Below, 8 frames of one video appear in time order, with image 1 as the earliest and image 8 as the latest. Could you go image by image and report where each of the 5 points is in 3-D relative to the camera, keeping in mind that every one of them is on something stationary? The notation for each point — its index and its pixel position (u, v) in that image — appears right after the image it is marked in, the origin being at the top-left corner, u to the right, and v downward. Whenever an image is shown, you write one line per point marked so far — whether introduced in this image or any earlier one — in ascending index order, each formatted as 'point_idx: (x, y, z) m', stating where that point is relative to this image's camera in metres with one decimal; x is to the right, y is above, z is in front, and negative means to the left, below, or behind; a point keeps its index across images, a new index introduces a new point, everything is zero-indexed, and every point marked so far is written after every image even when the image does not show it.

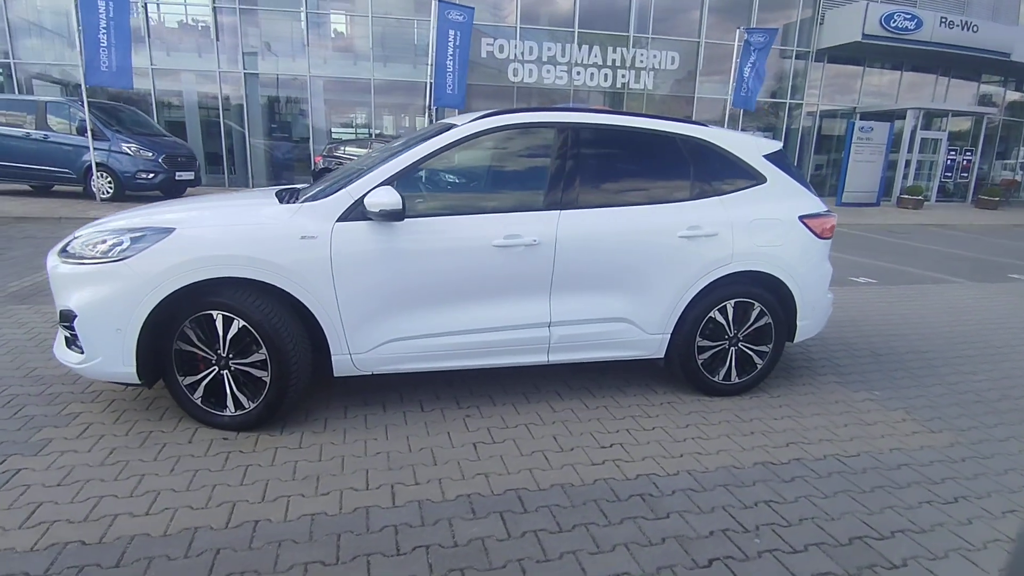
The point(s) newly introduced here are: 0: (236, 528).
0: (-1.2, -1.1, +2.6) m
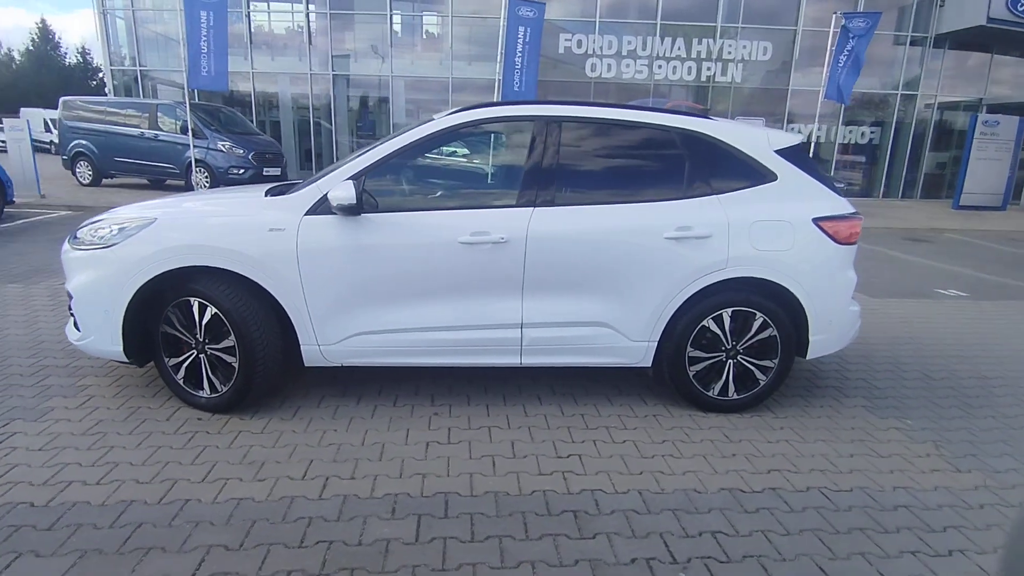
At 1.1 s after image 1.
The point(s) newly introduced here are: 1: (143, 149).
0: (-1.6, -1.0, +2.7) m
1: (-9.7, +3.7, +15.2) m
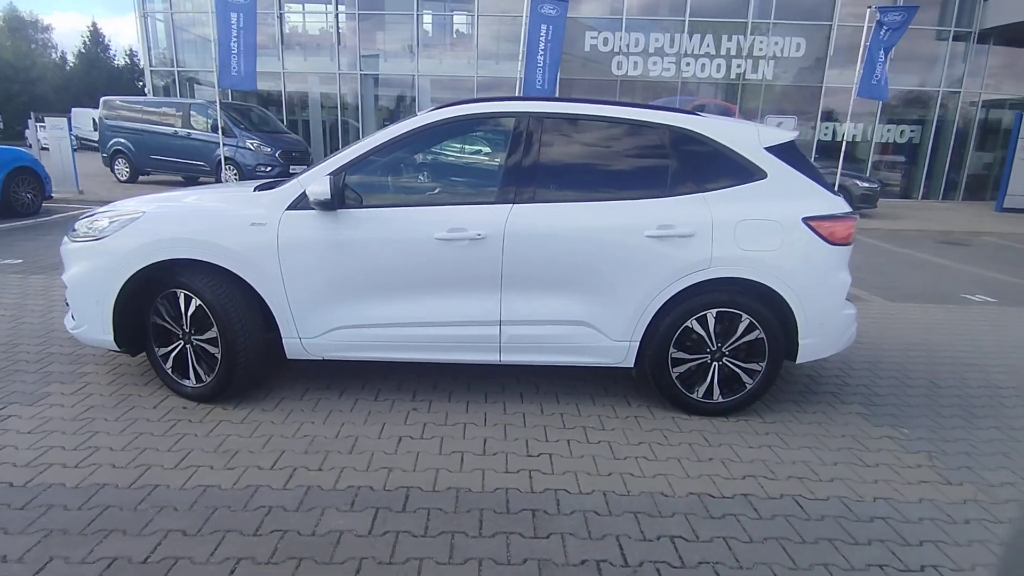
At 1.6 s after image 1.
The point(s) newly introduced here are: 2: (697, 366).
0: (-1.8, -1.0, +2.8) m
1: (-9.1, +3.8, +15.7) m
2: (+1.2, -0.5, +3.7) m
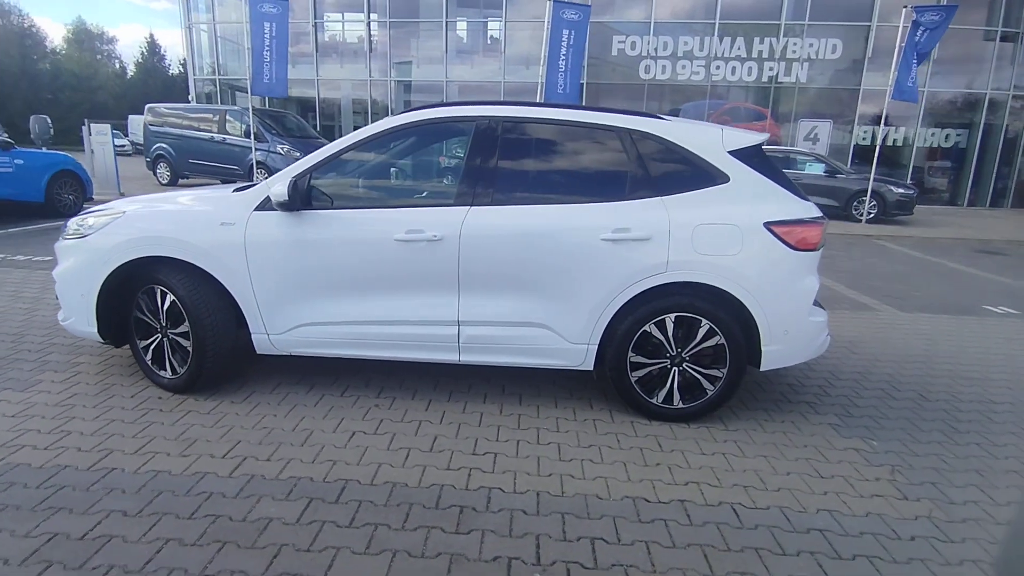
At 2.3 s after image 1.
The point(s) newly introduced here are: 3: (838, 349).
0: (-2.1, -0.9, +2.9) m
1: (-8.4, +3.9, +16.3) m
2: (+0.9, -0.5, +3.7) m
3: (+3.0, -0.6, +5.4) m
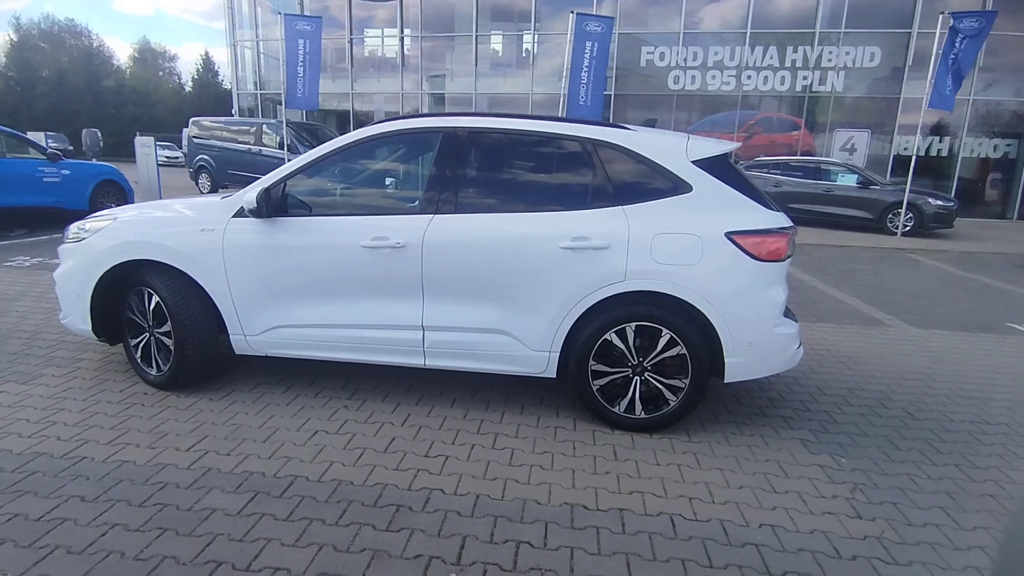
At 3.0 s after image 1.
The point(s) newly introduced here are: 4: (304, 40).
0: (-2.4, -0.9, +3.1) m
1: (-7.7, +3.7, +17.0) m
2: (+0.7, -0.6, +3.7) m
3: (+2.9, -0.7, +5.3) m
4: (-5.4, +6.5, +15.2) m
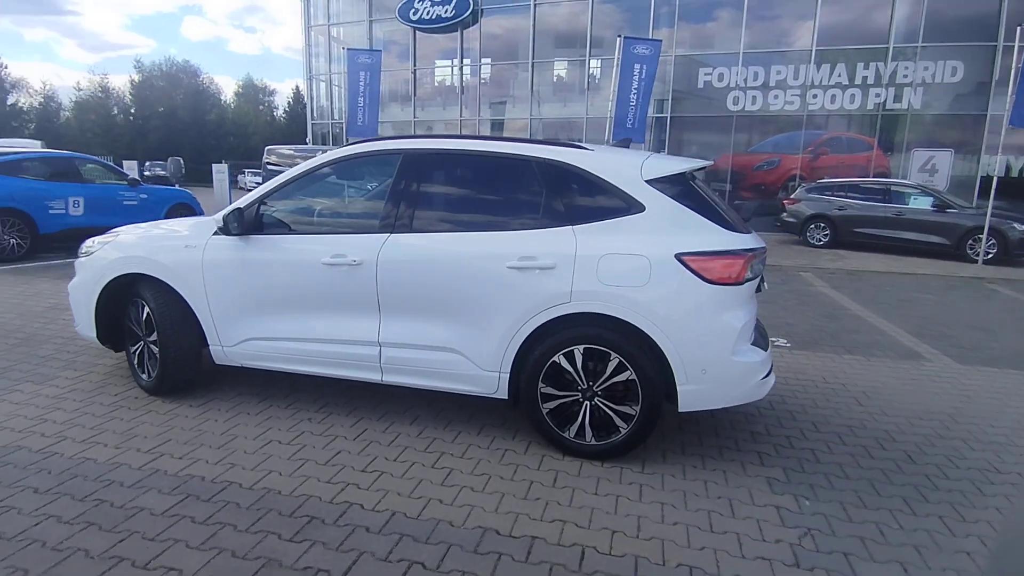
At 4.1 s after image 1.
0: (-2.8, -1.0, +3.4) m
1: (-6.1, +3.2, +18.1) m
2: (+0.3, -0.7, +3.6) m
3: (+2.8, -0.9, +4.8) m
4: (-4.1, +6.0, +16.0) m
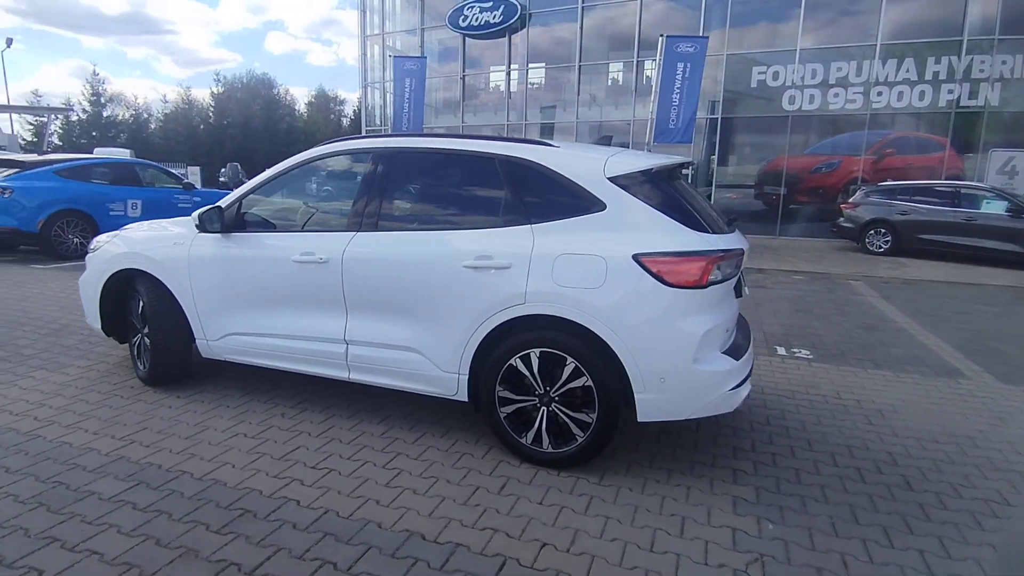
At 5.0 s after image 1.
0: (-3.1, -0.9, +3.7) m
1: (-4.8, +3.1, +18.6) m
2: (+0.1, -0.7, +3.5) m
3: (+2.6, -1.0, +4.5) m
4: (-2.9, +5.9, +16.4) m
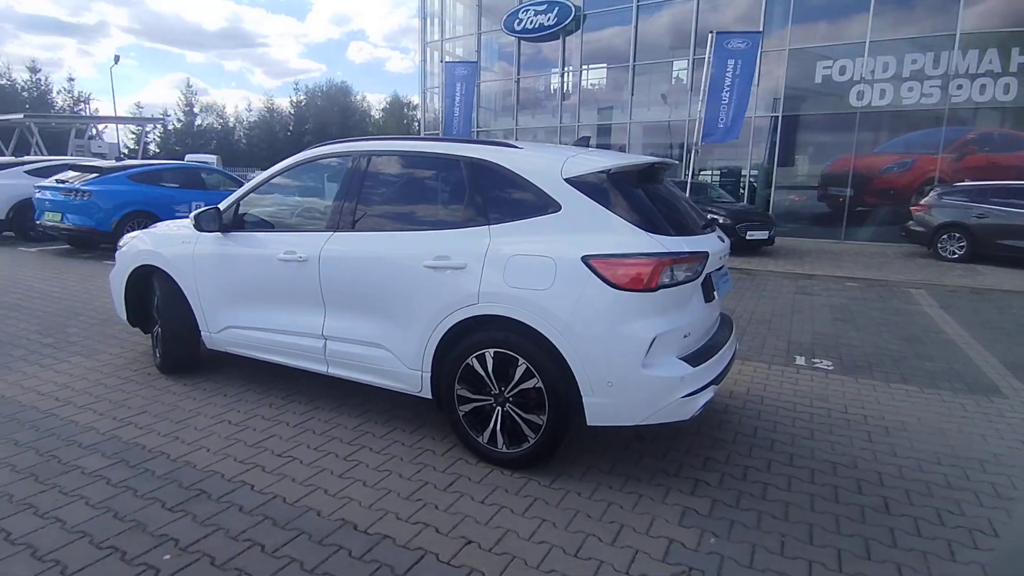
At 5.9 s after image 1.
0: (-3.3, -0.9, +4.1) m
1: (-3.1, +3.1, +19.1) m
2: (-0.2, -0.7, +3.5) m
3: (+2.5, -1.0, +4.2) m
4: (-1.5, +5.9, +16.7) m
